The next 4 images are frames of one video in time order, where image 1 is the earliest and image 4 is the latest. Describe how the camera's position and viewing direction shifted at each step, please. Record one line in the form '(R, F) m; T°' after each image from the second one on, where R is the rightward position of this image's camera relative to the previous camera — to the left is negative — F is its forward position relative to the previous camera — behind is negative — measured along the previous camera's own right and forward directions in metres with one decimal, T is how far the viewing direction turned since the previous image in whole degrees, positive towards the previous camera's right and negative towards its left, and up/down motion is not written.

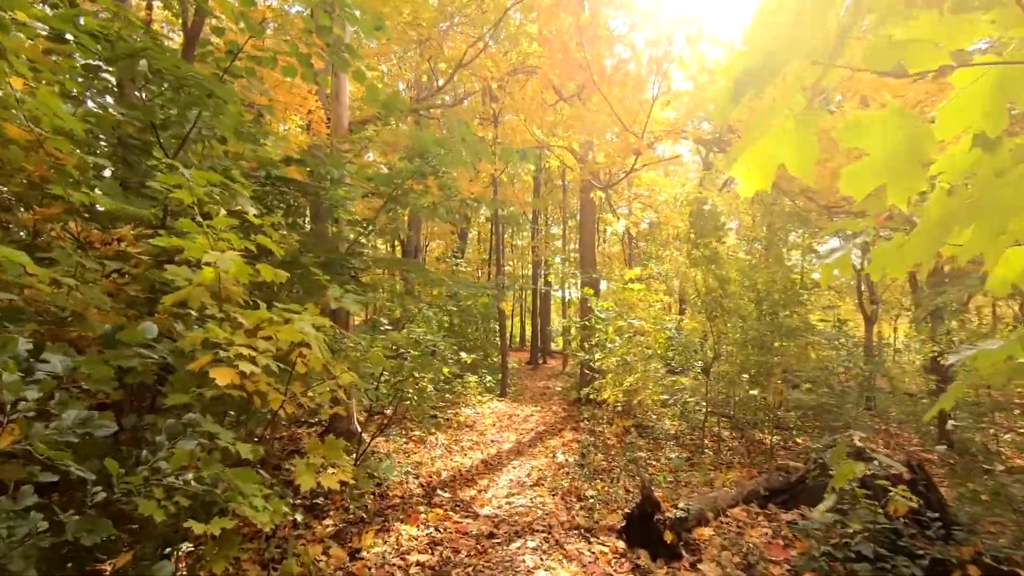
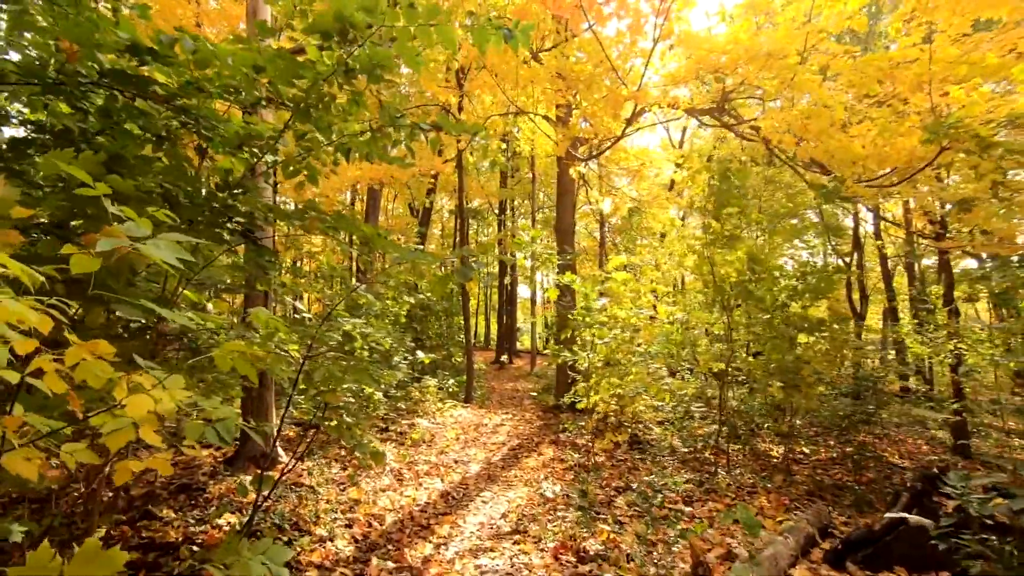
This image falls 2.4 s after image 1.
(0.0, +1.2) m; +4°
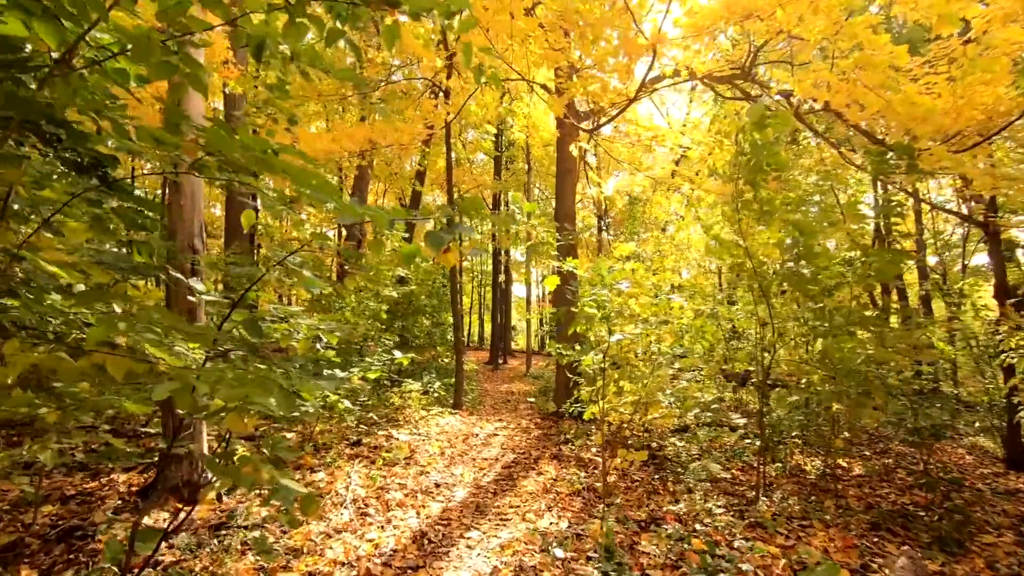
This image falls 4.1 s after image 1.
(0.0, +0.9) m; +1°
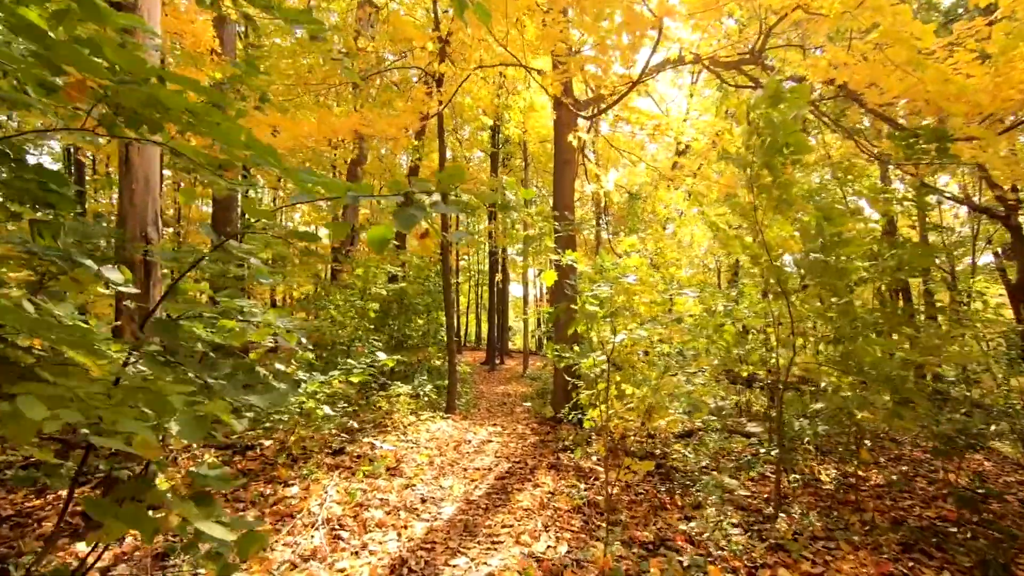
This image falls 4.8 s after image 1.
(0.0, +0.4) m; 0°
